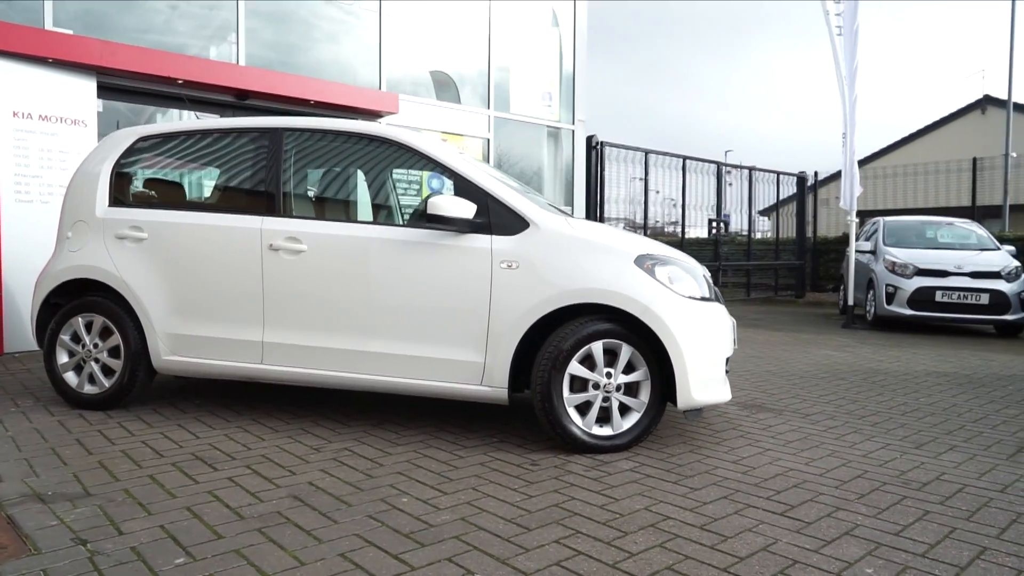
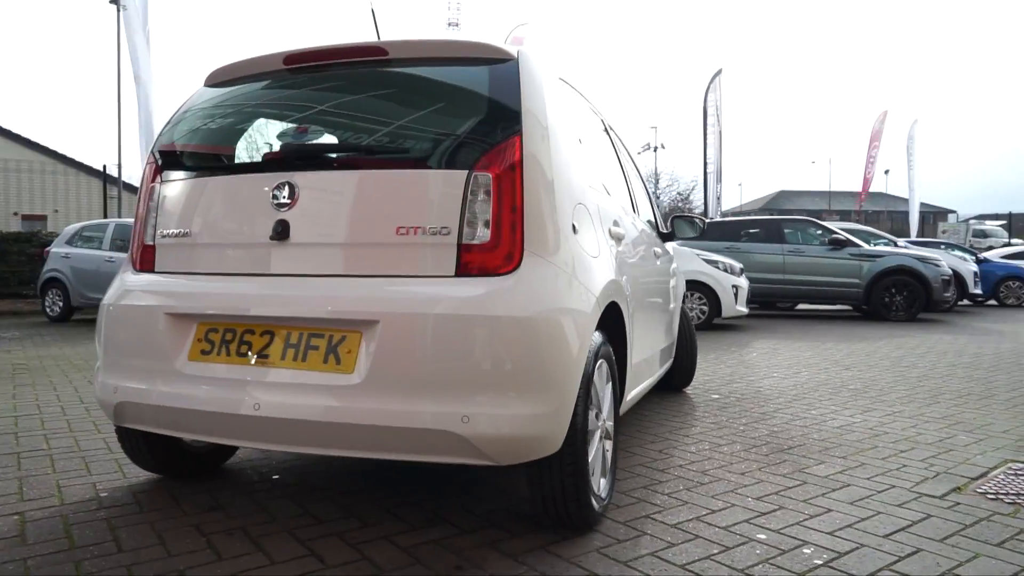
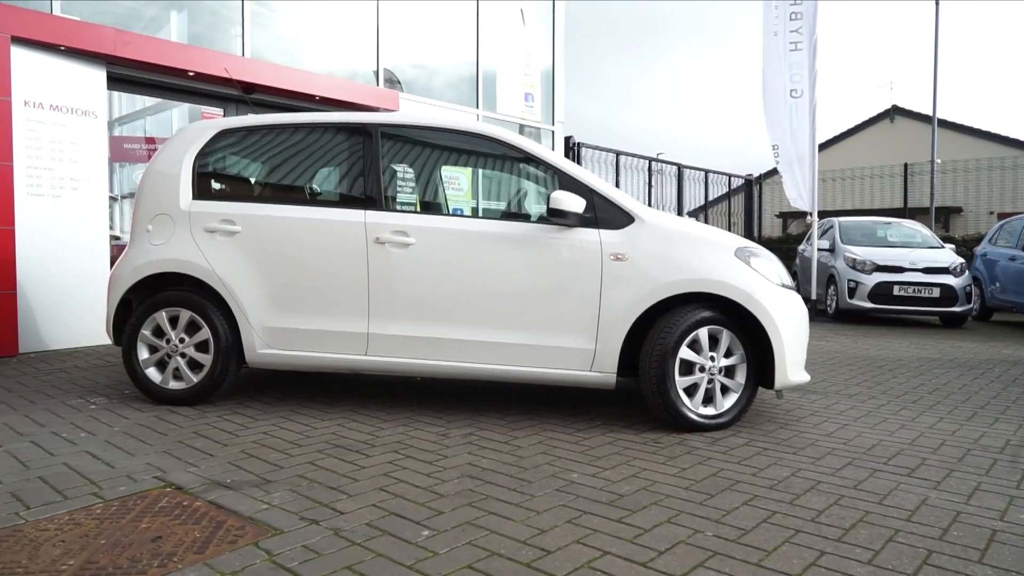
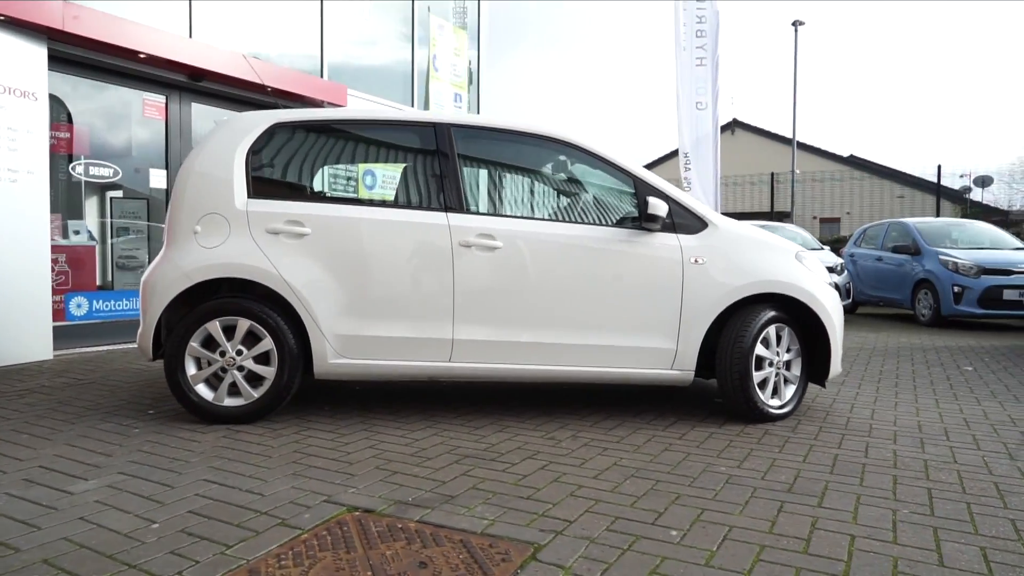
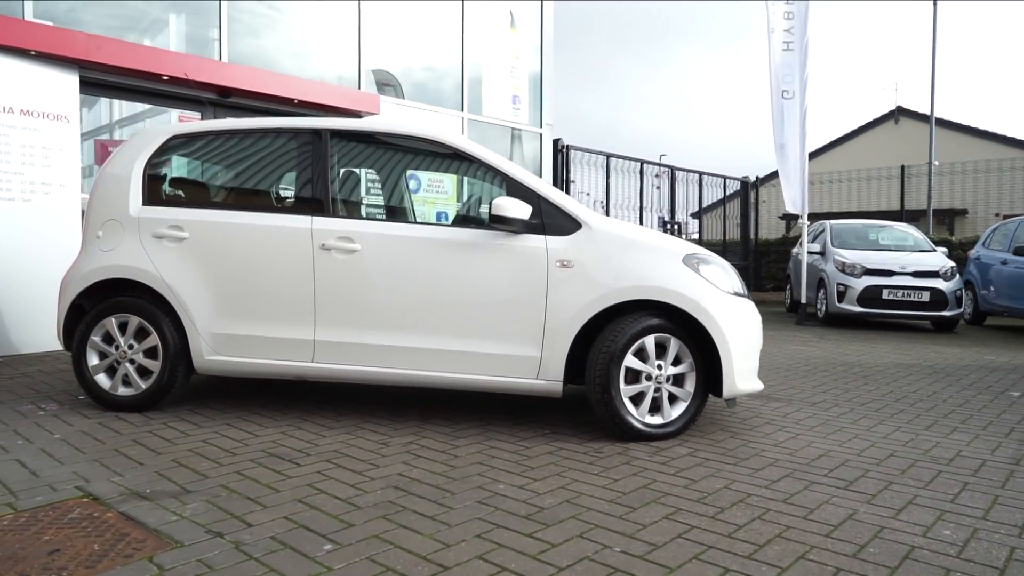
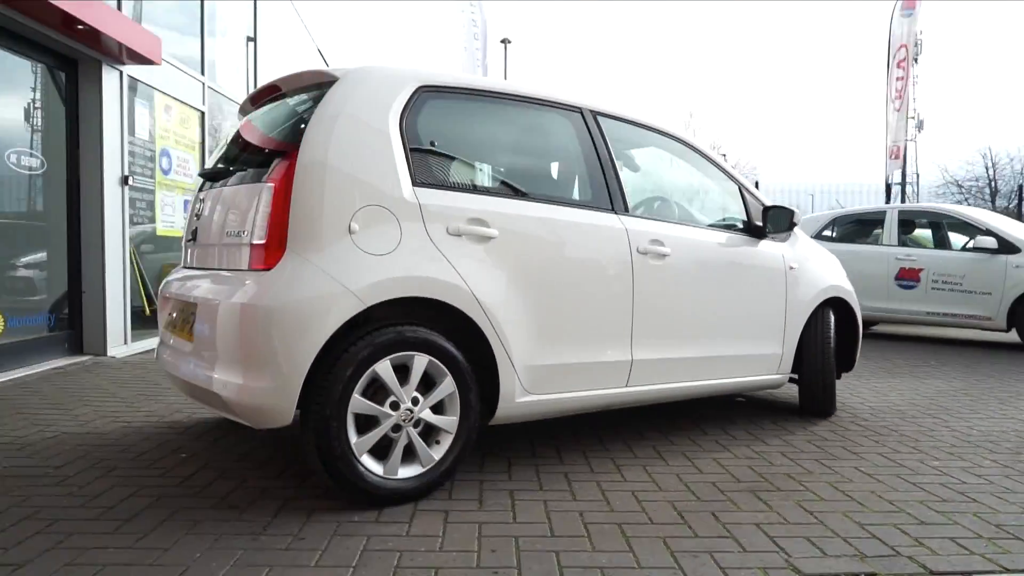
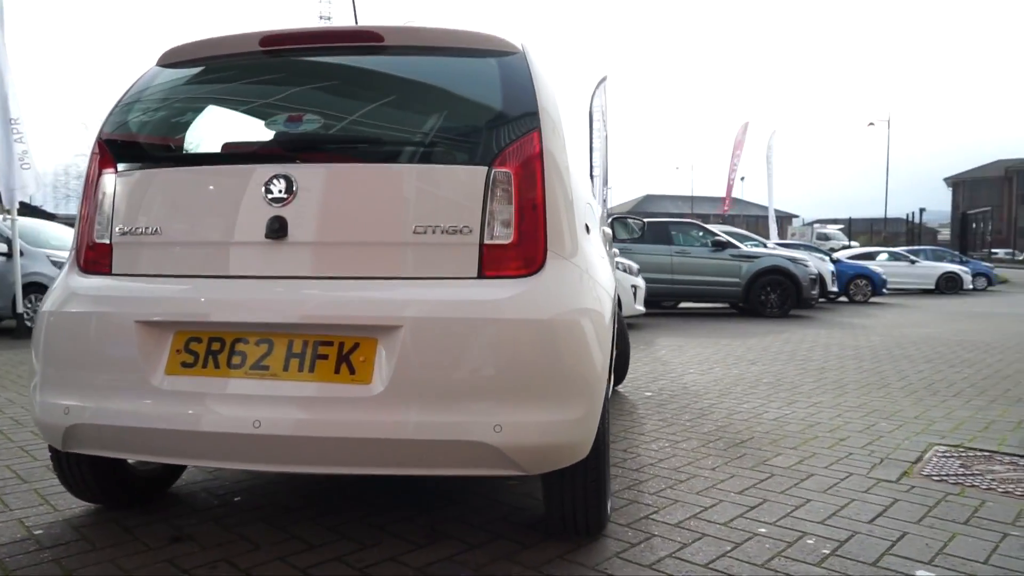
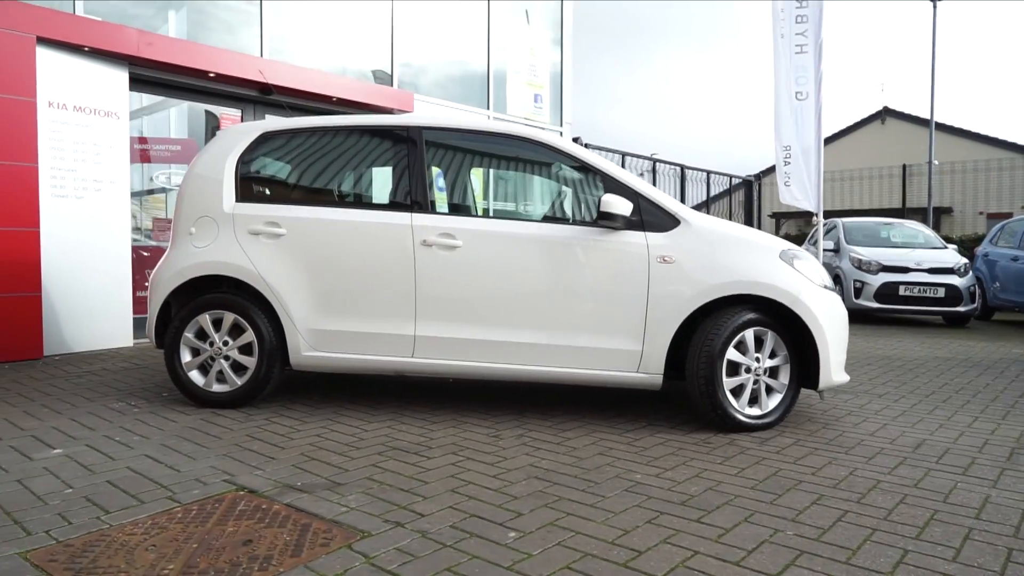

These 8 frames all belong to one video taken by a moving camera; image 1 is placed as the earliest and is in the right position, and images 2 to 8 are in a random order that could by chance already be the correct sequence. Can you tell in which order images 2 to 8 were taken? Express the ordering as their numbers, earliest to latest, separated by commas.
5, 3, 8, 4, 6, 2, 7
